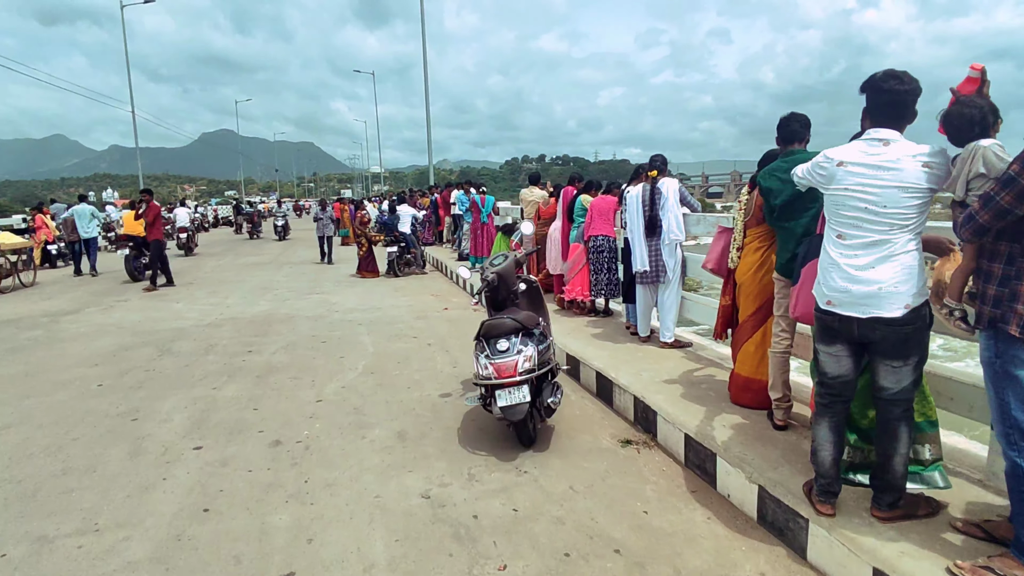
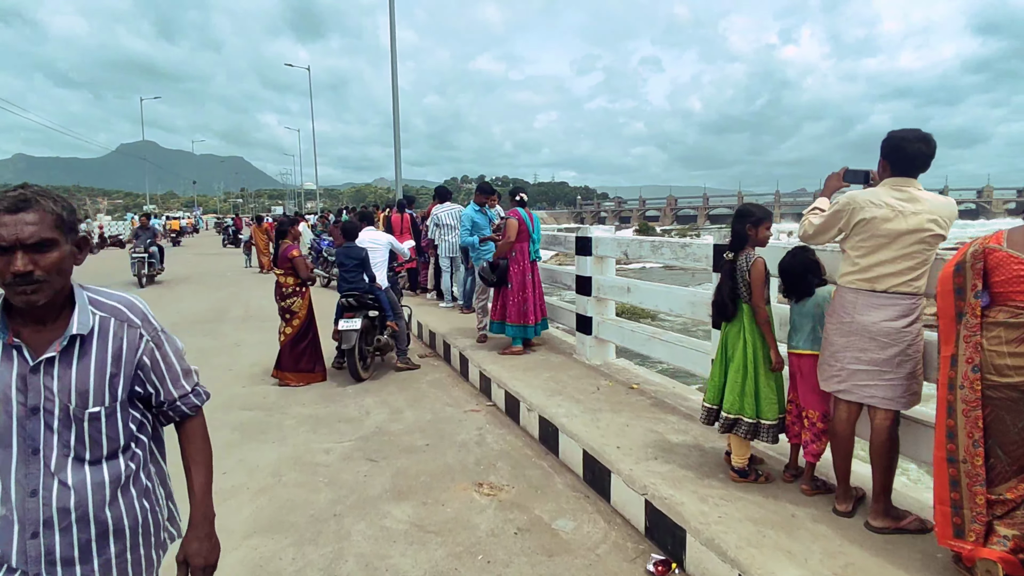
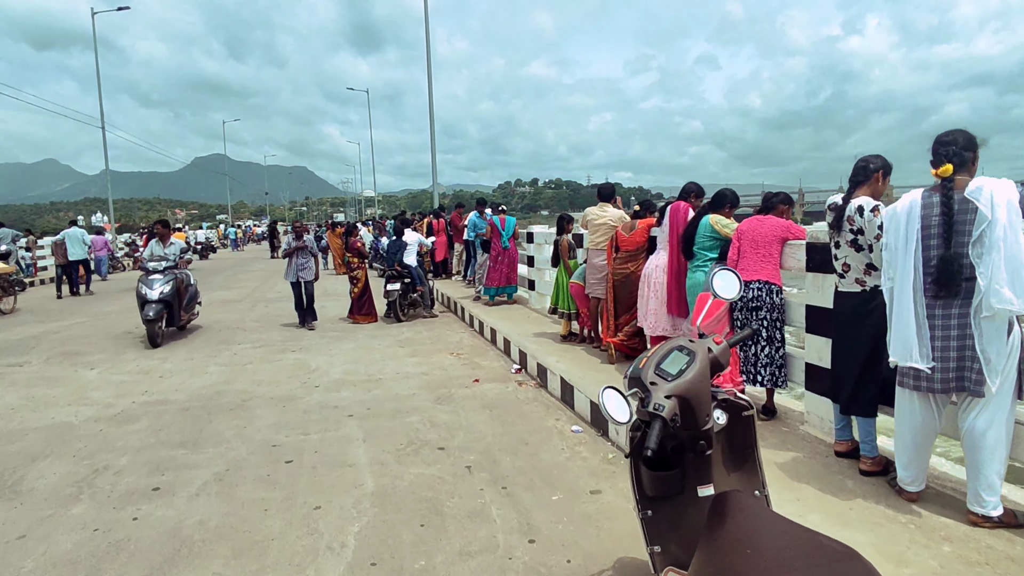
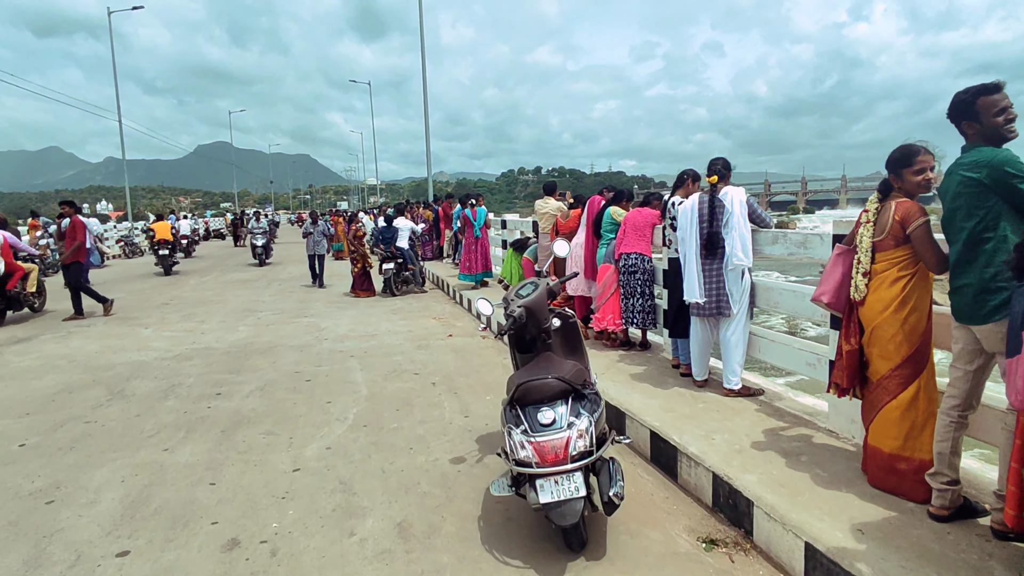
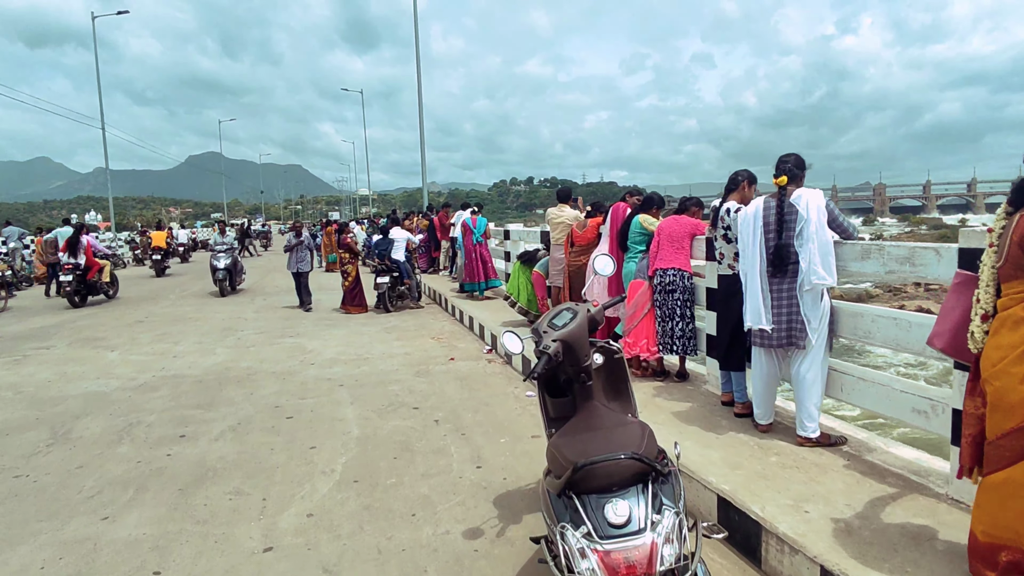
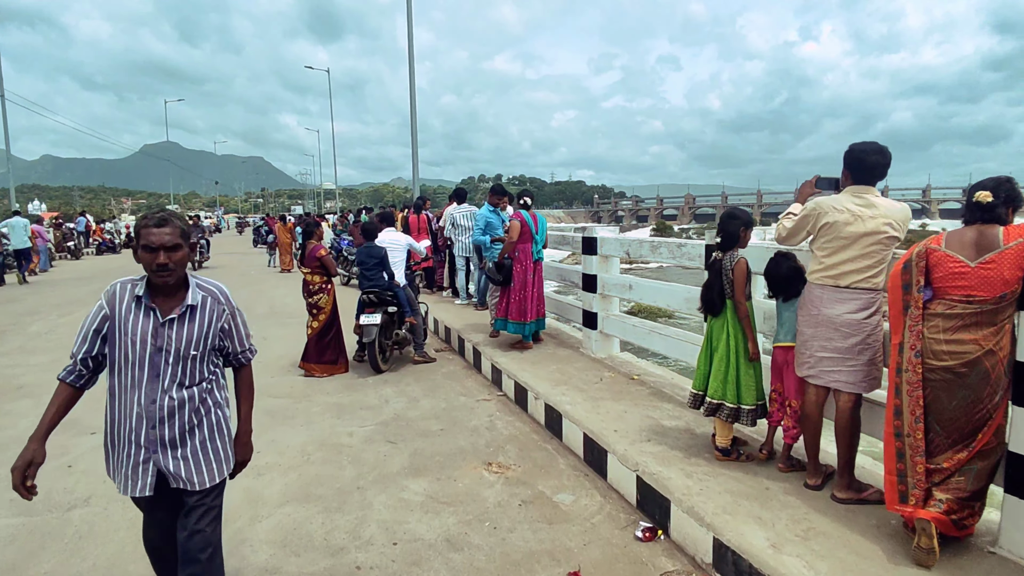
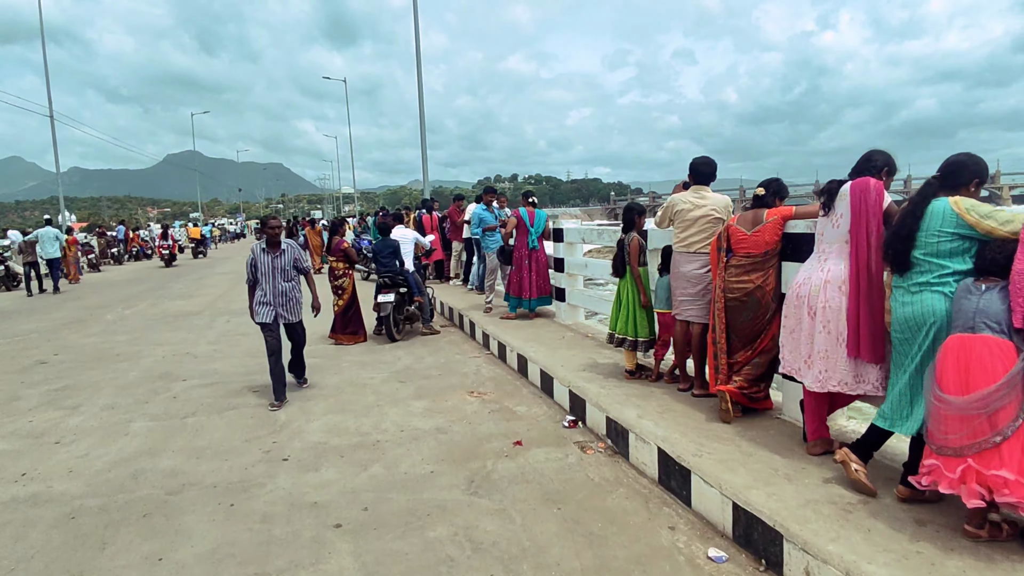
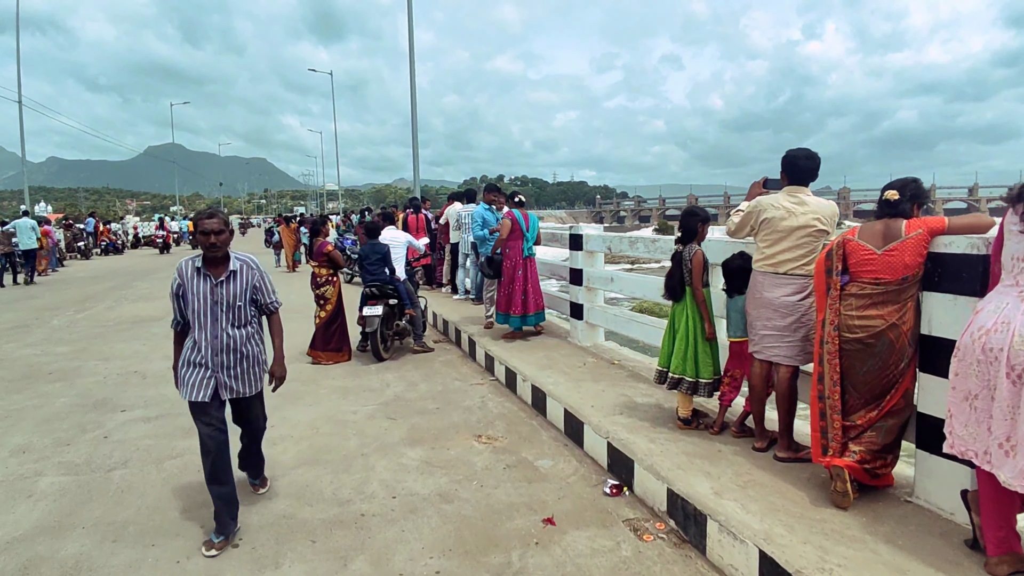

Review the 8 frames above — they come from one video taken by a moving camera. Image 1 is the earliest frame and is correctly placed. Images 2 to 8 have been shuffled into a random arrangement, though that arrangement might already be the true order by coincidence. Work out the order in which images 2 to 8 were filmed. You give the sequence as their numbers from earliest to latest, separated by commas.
4, 5, 3, 7, 8, 6, 2
